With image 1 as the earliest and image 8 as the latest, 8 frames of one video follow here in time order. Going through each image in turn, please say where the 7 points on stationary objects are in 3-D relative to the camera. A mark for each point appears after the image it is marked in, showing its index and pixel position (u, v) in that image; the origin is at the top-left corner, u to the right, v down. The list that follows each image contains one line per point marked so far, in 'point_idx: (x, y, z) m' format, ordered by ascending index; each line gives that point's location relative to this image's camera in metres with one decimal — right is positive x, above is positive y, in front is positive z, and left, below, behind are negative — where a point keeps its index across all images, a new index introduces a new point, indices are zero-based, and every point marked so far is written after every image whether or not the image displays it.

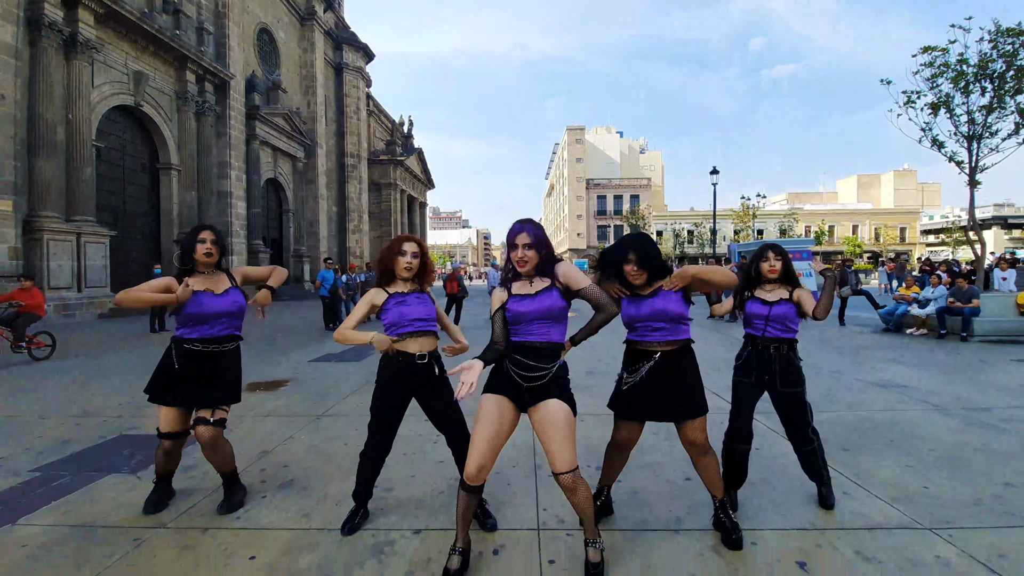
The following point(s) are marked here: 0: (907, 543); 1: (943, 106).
0: (+2.2, -1.4, +2.7) m
1: (+10.3, +4.3, +11.8) m
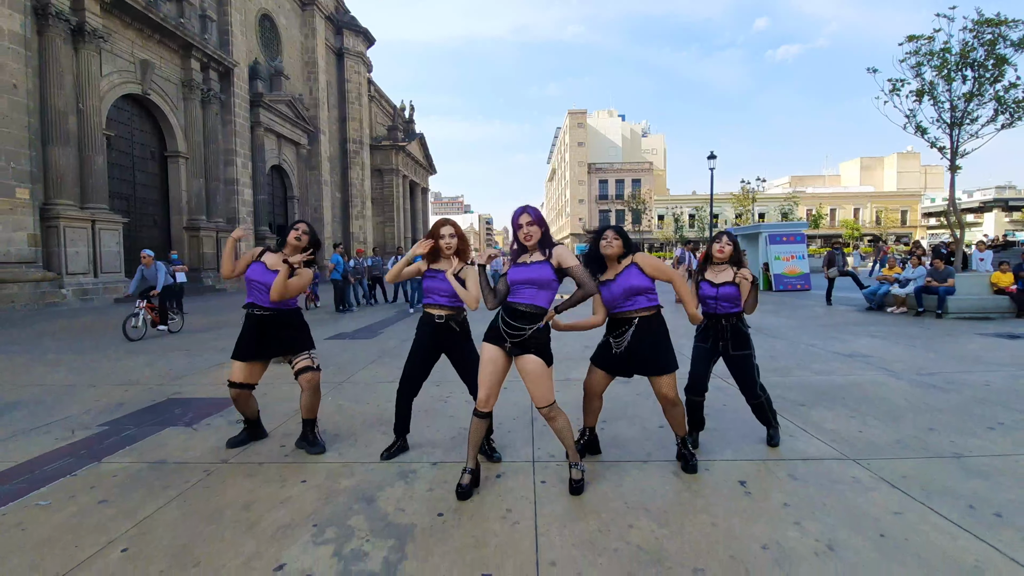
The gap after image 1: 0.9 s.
0: (+2.2, -1.2, +3.3) m
1: (+10.3, +4.8, +12.2) m
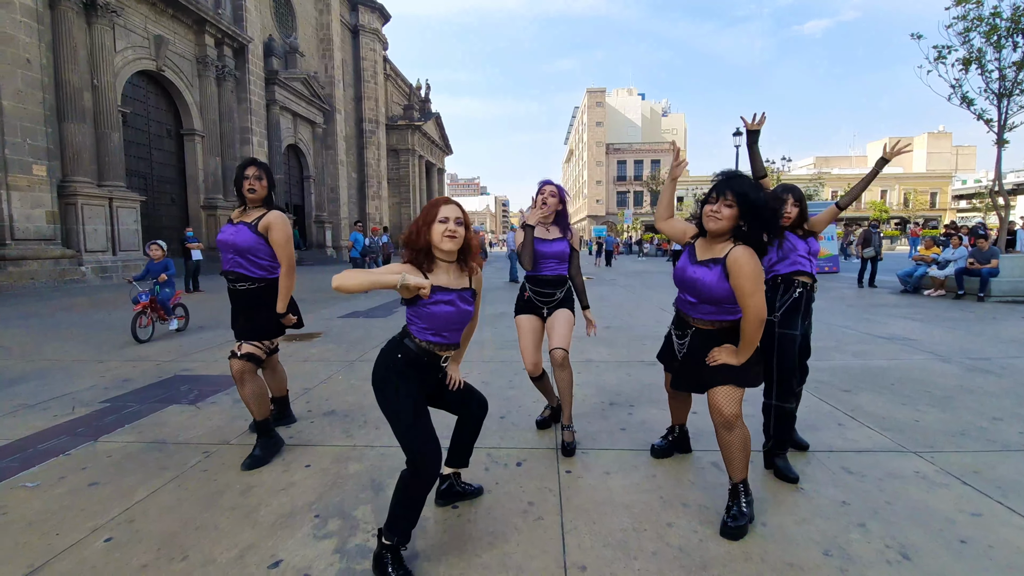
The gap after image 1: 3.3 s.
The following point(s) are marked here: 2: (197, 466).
0: (+2.3, -1.0, +3.0) m
1: (+10.7, +5.2, +11.4) m
2: (-2.0, -1.1, +3.1) m
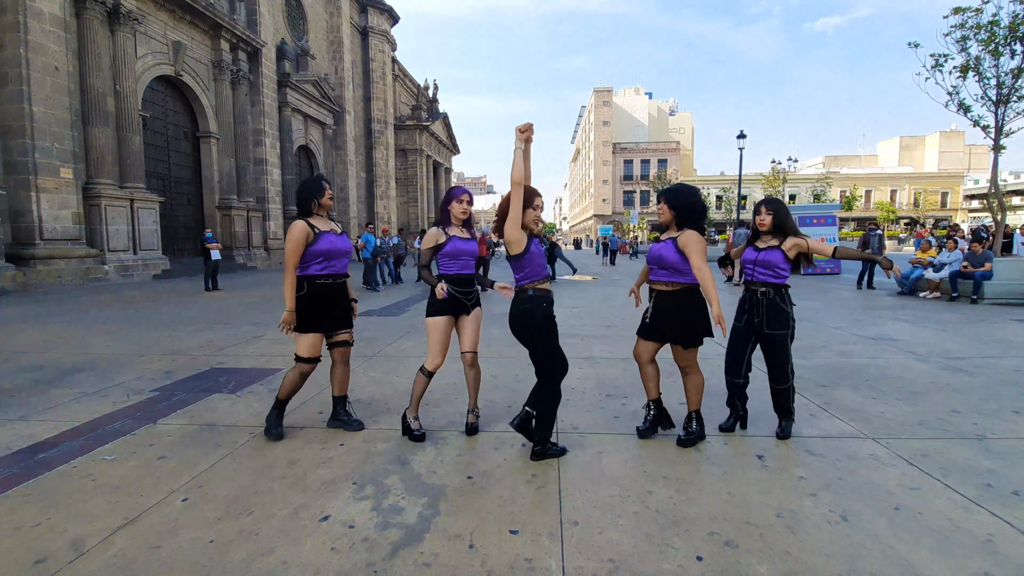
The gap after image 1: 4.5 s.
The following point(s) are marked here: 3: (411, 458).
0: (+2.3, -1.1, +3.4) m
1: (+10.9, +5.2, +11.6) m
2: (-1.9, -1.1, +3.5) m
3: (-0.7, -1.1, +3.2) m
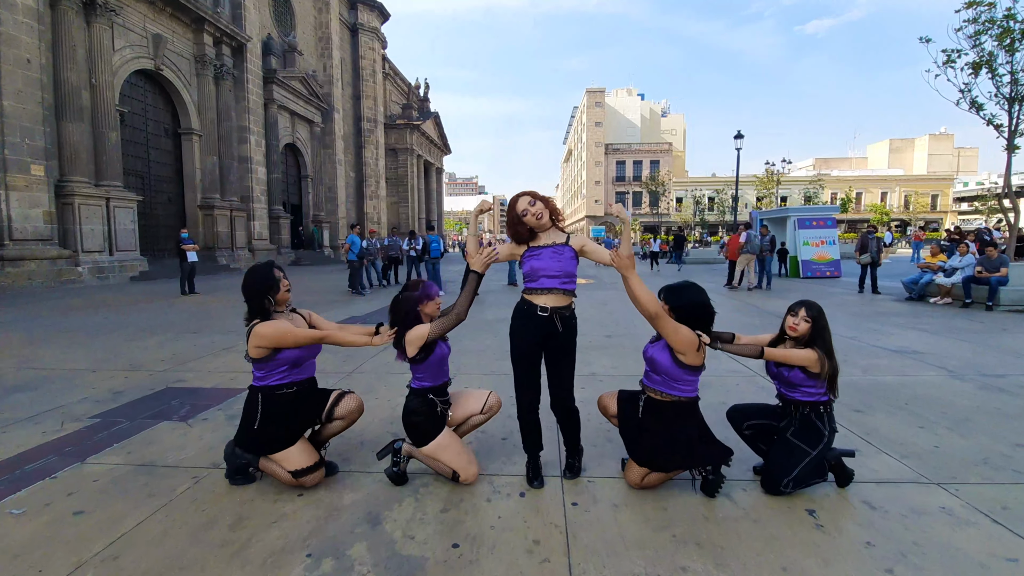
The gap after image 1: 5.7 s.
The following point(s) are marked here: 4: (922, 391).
0: (+2.3, -1.2, +2.8) m
1: (+10.7, +5.1, +11.2) m
2: (-1.9, -1.2, +2.9) m
3: (-0.7, -1.2, +2.6) m
4: (+3.9, -1.0, +4.7) m
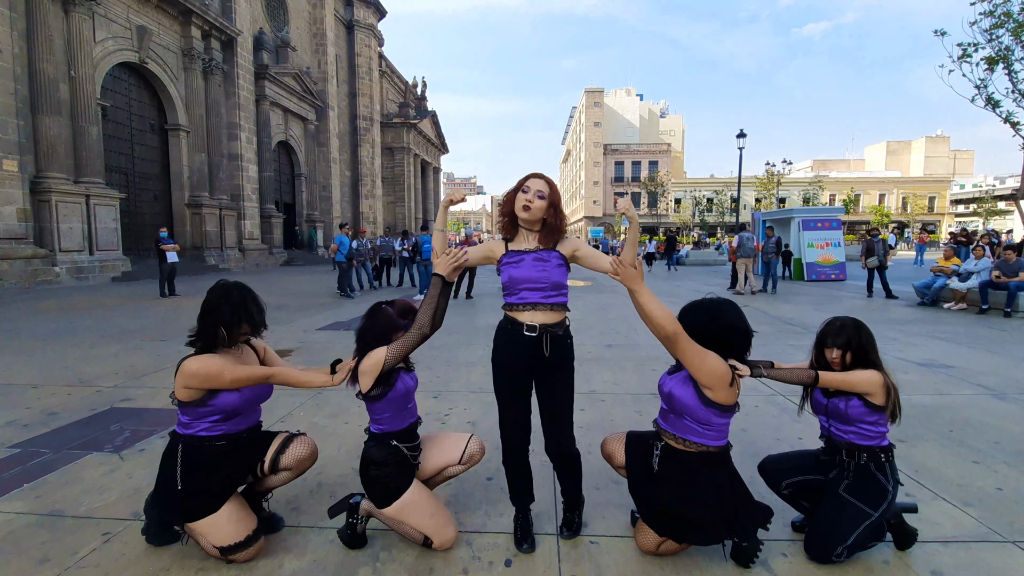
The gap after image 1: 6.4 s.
0: (+2.2, -1.3, +2.3) m
1: (+10.6, +4.9, +10.7) m
2: (-2.0, -1.3, +2.3) m
3: (-0.8, -1.3, +2.1) m
4: (+3.8, -1.1, +4.2) m
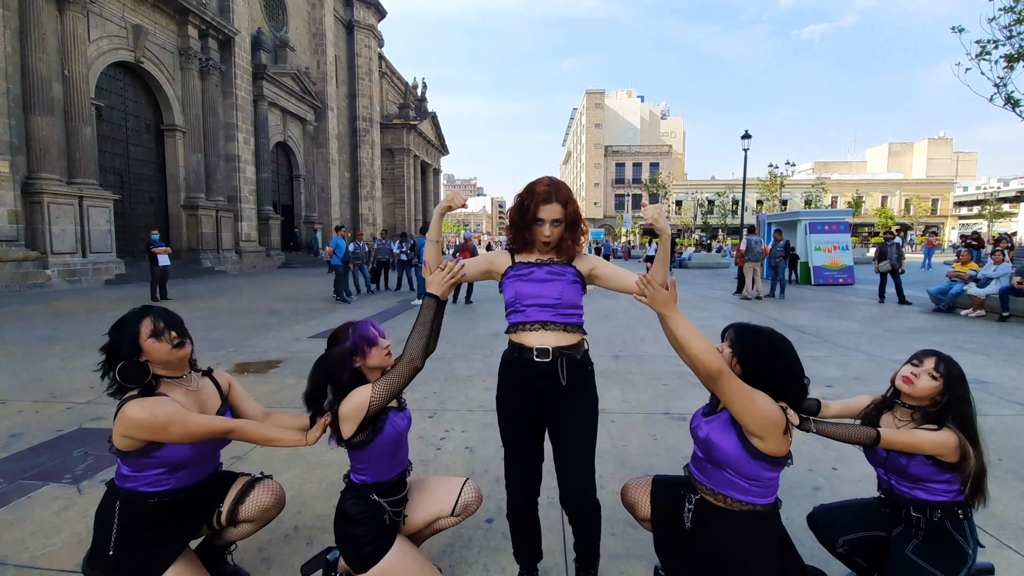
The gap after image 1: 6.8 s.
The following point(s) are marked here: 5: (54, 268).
0: (+2.2, -1.3, +1.9) m
1: (+10.7, +4.8, +10.4) m
2: (-2.0, -1.4, +2.0) m
3: (-0.7, -1.4, +1.7) m
4: (+3.8, -1.2, +3.8) m
5: (-13.2, +0.6, +14.1) m
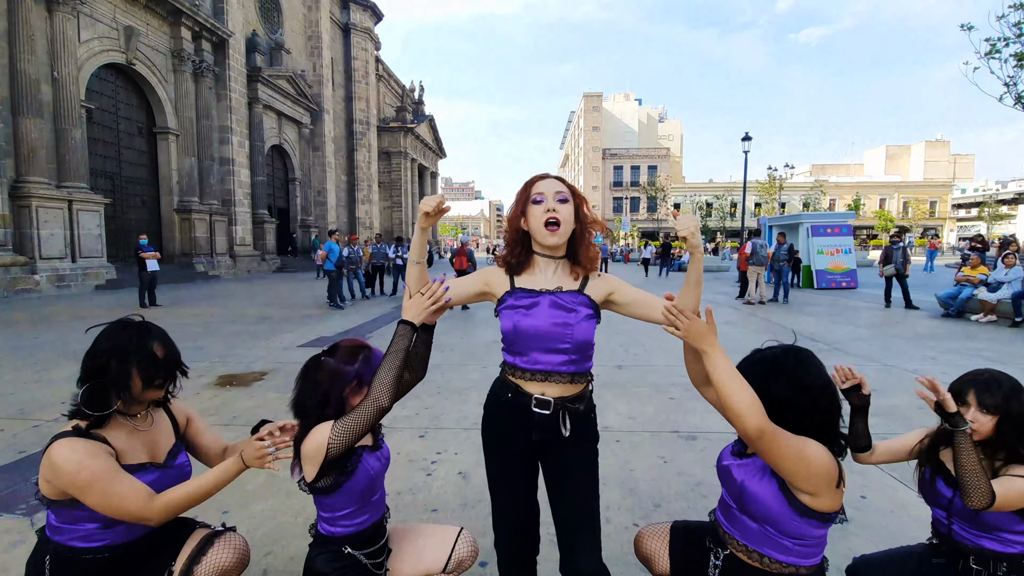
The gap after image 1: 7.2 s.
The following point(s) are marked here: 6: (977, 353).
0: (+2.2, -1.4, +1.6) m
1: (+10.6, +4.7, +10.2) m
2: (-2.0, -1.4, +1.7) m
3: (-0.8, -1.4, +1.4) m
4: (+3.8, -1.2, +3.5) m
5: (-13.2, +0.4, +13.7) m
6: (+6.7, -0.9, +7.1) m
